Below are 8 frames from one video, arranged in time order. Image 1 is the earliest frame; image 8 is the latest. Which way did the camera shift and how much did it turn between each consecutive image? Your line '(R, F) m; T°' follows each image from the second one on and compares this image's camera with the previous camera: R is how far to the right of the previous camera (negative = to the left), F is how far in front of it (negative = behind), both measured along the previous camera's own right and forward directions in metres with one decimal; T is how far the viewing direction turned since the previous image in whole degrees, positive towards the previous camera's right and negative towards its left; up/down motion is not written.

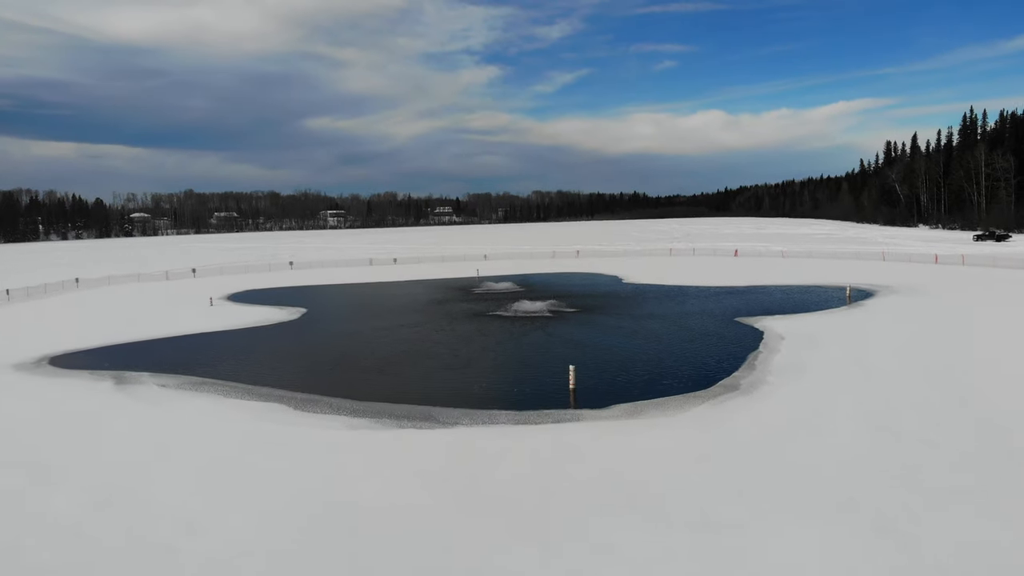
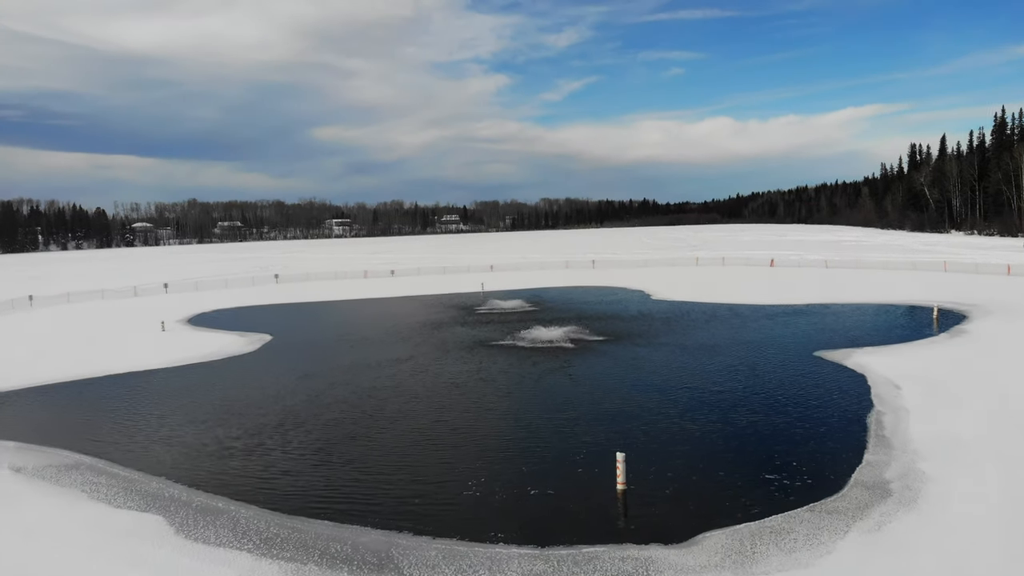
(-0.1, +8.2) m; -1°
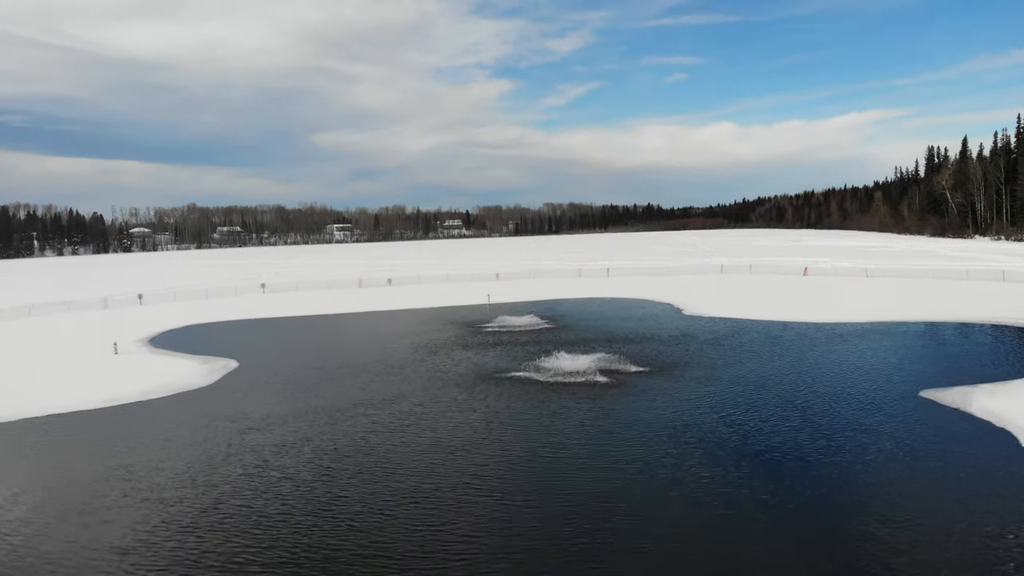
(-0.6, +6.1) m; 0°
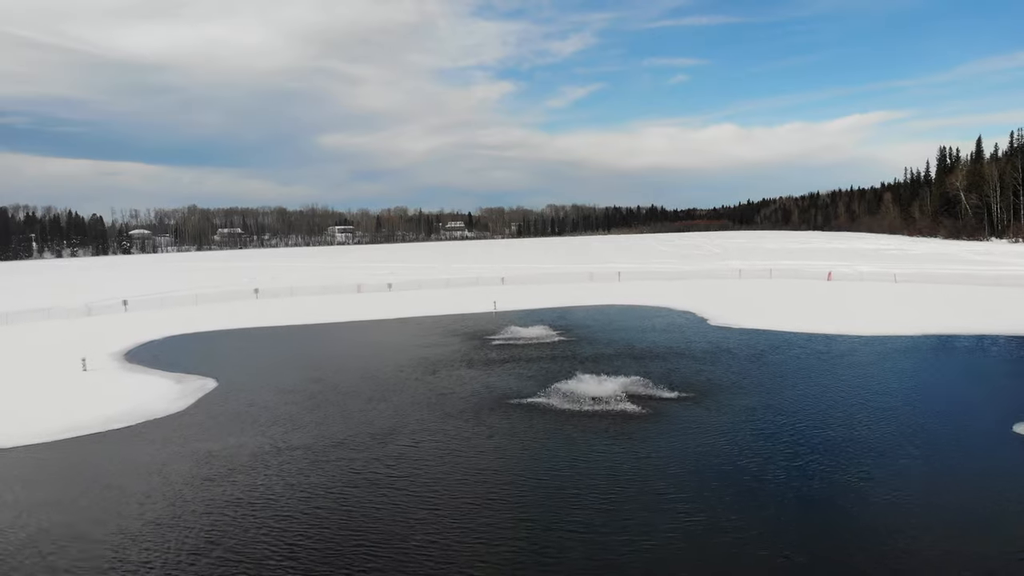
(-0.5, +3.5) m; 0°
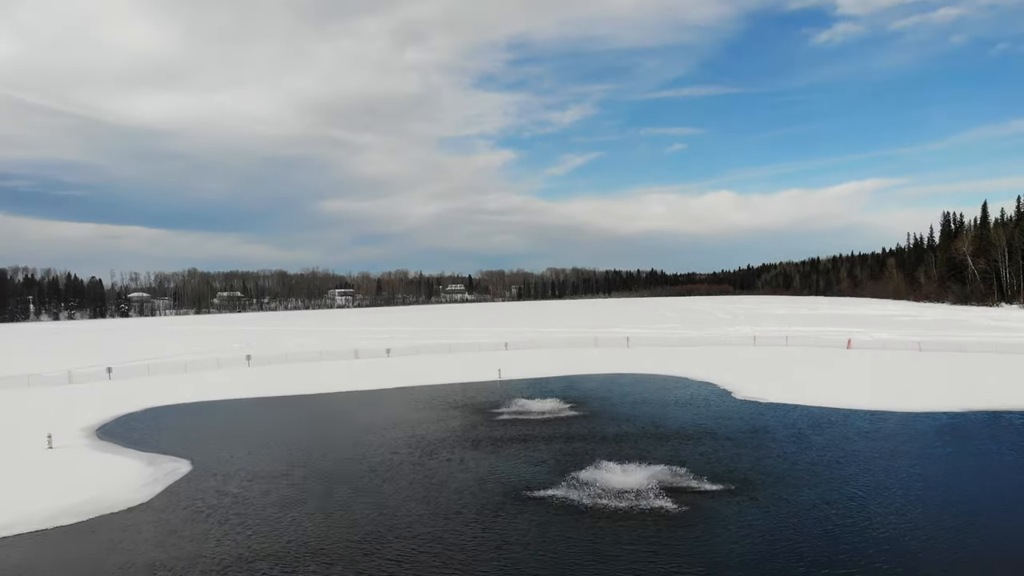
(-0.5, +2.5) m; 0°
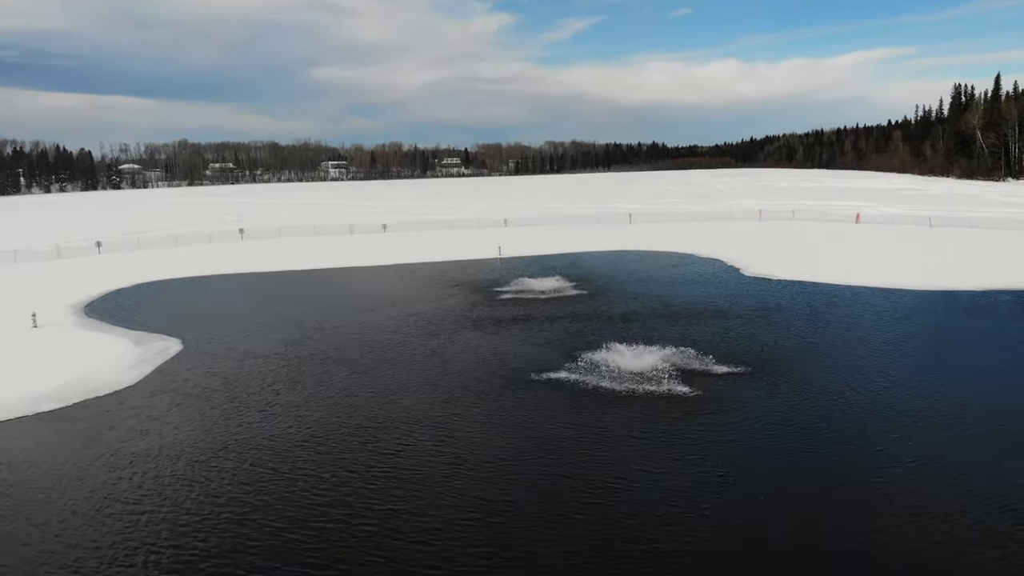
(-0.2, +1.7) m; 0°
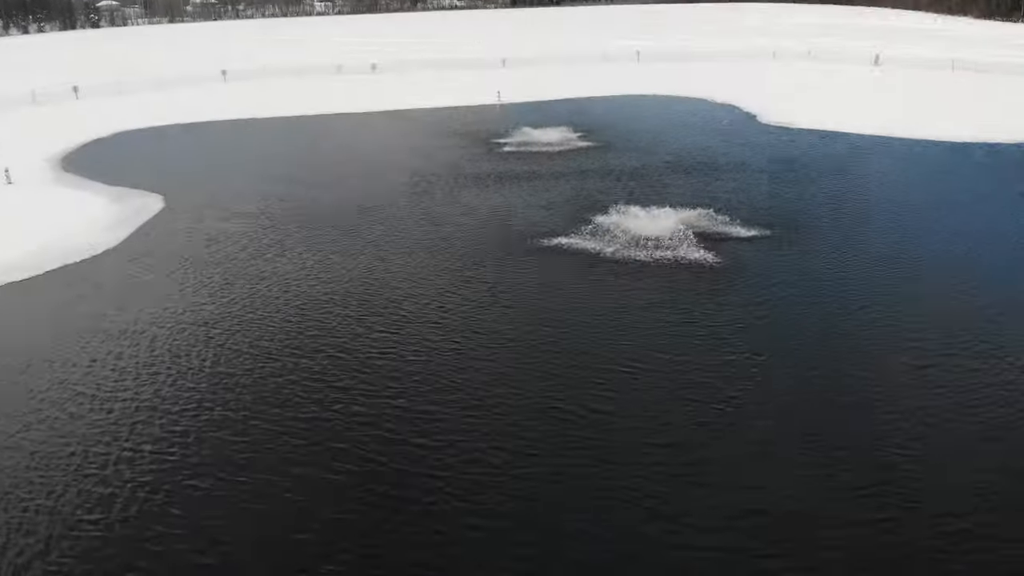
(-0.2, +1.3) m; 0°
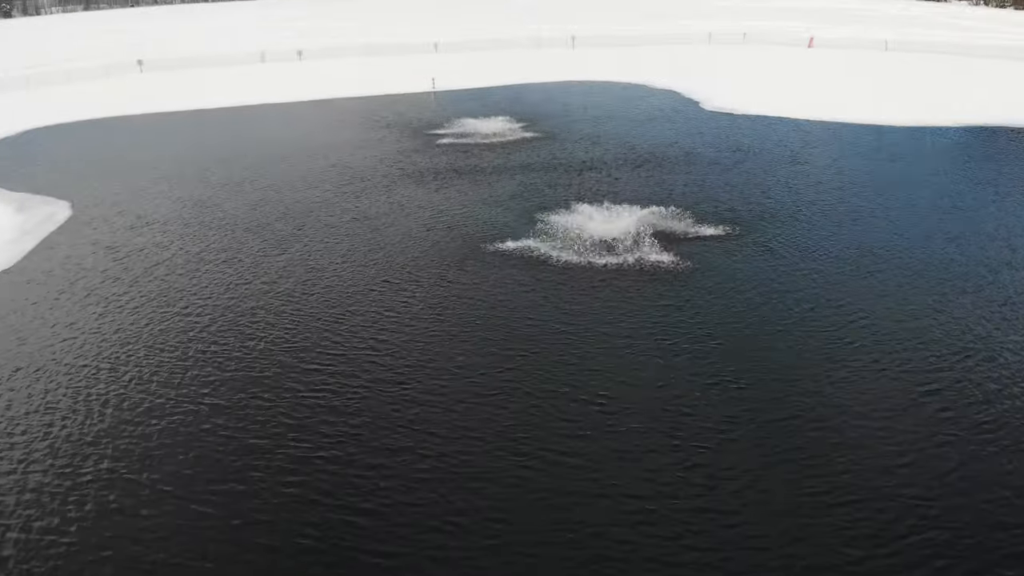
(-0.2, +1.2) m; +5°
